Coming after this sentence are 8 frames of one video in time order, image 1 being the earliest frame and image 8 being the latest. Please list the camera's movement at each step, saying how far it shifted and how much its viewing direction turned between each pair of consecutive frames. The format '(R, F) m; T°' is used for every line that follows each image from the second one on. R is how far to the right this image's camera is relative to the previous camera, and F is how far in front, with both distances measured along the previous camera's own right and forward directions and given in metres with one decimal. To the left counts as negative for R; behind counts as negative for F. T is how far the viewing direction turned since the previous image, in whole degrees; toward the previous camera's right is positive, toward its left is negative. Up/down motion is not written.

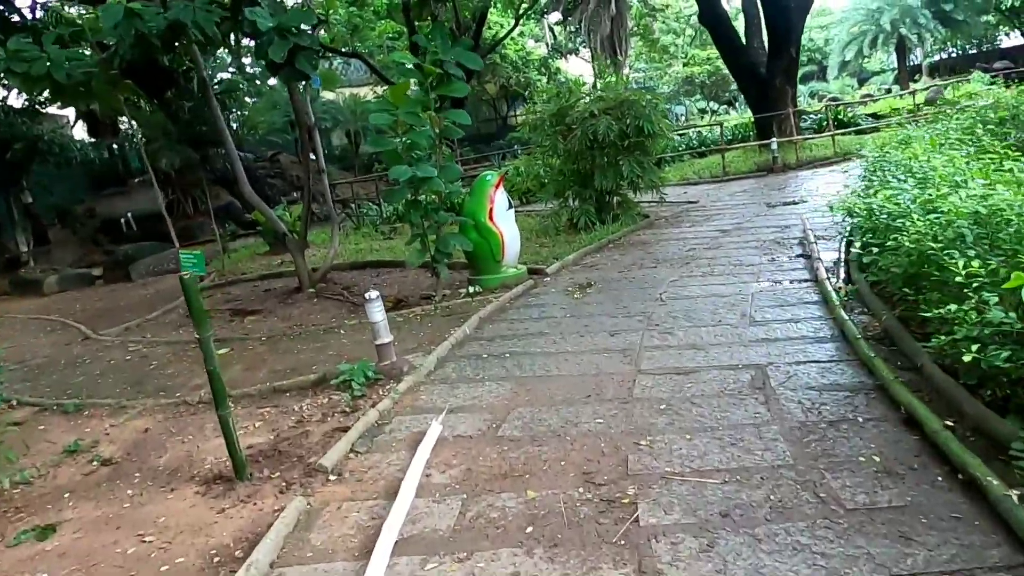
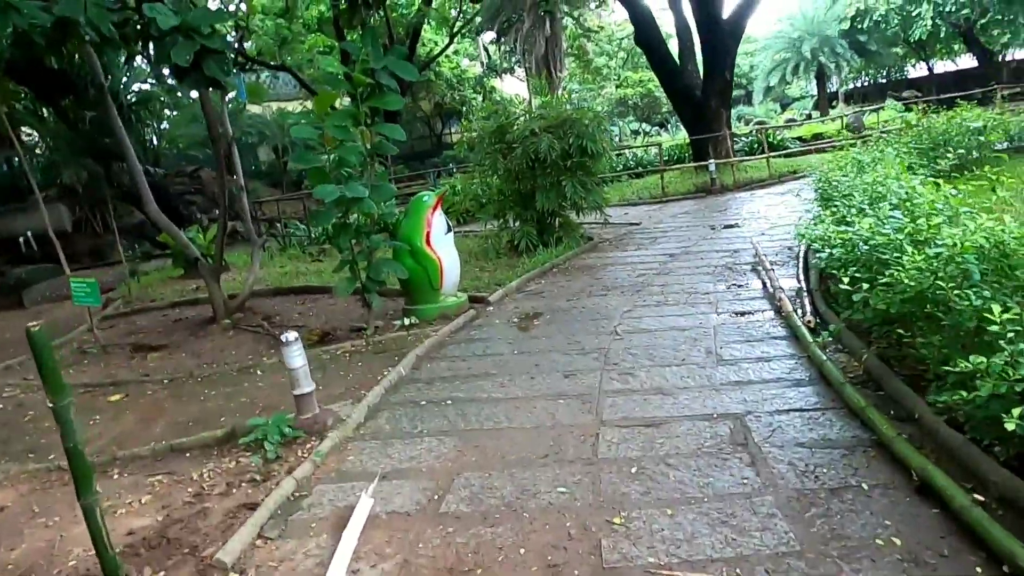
(0.0, +0.4) m; +6°
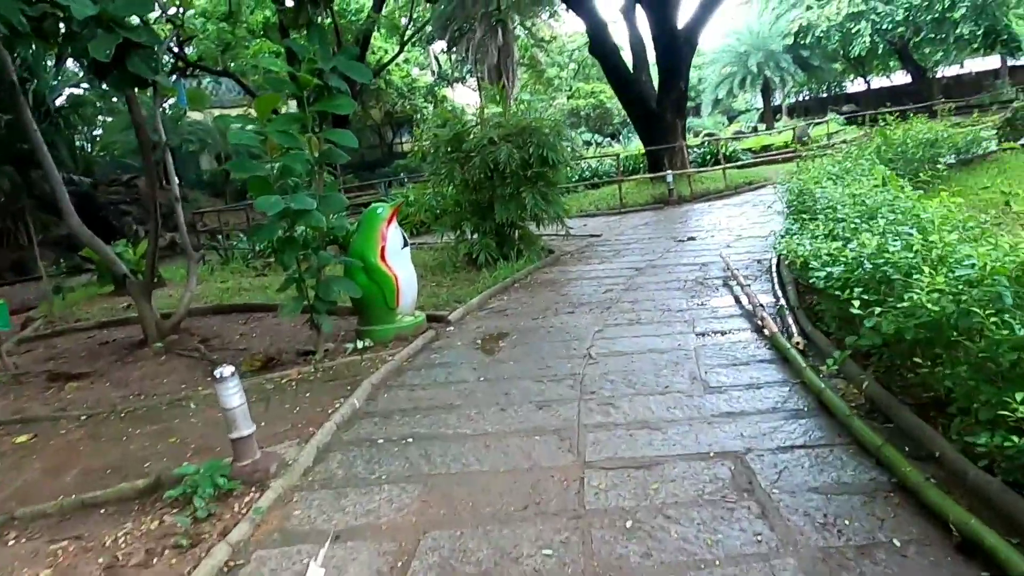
(-0.1, +0.3) m; +4°
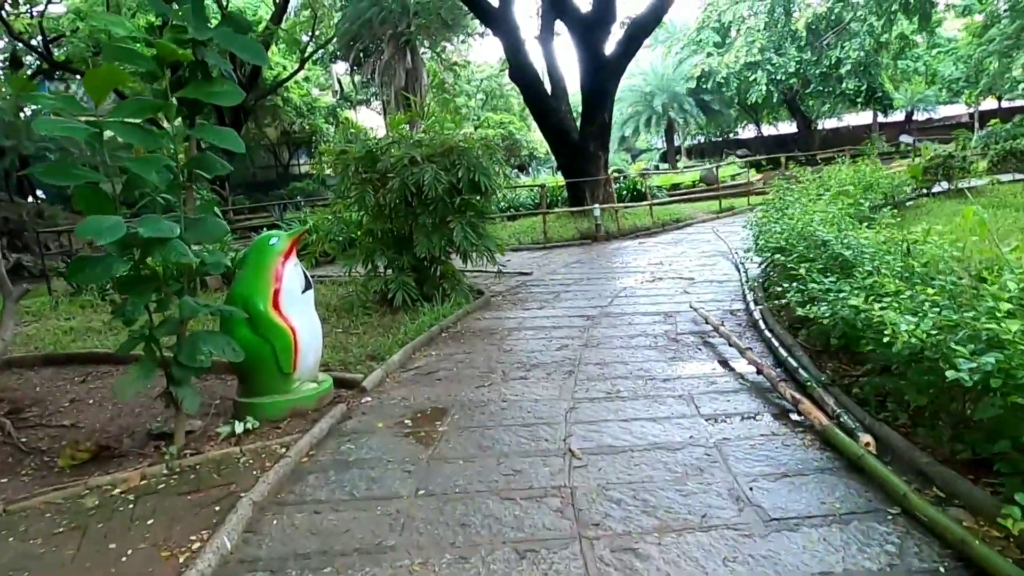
(-0.2, +1.1) m; +9°
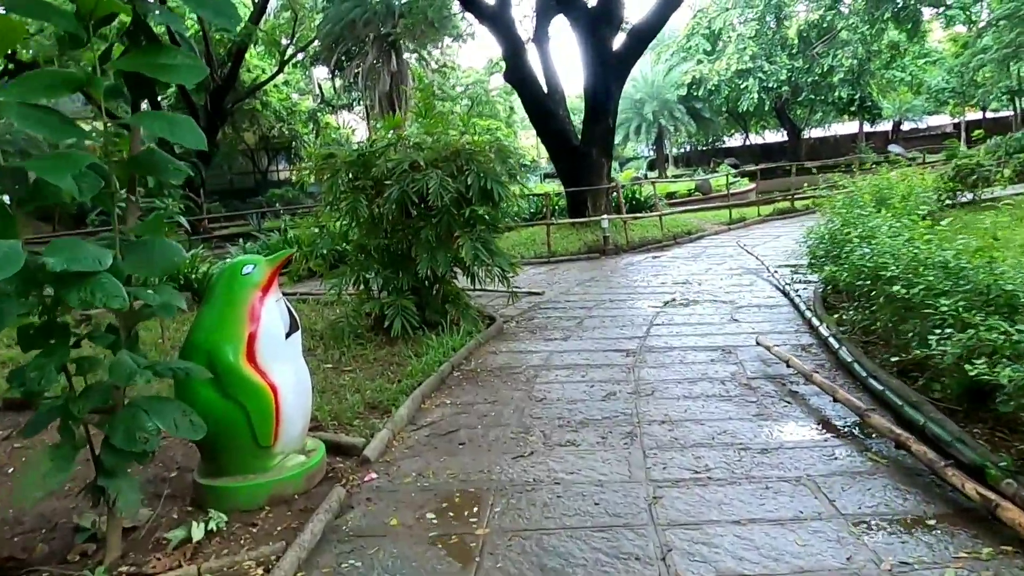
(-0.3, +0.9) m; +2°
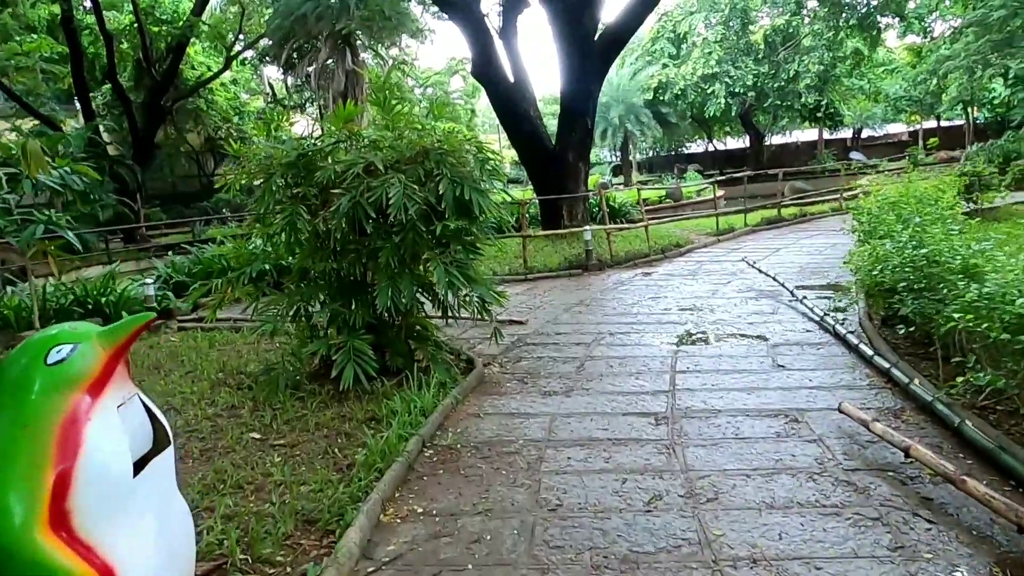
(-0.2, +1.1) m; +4°
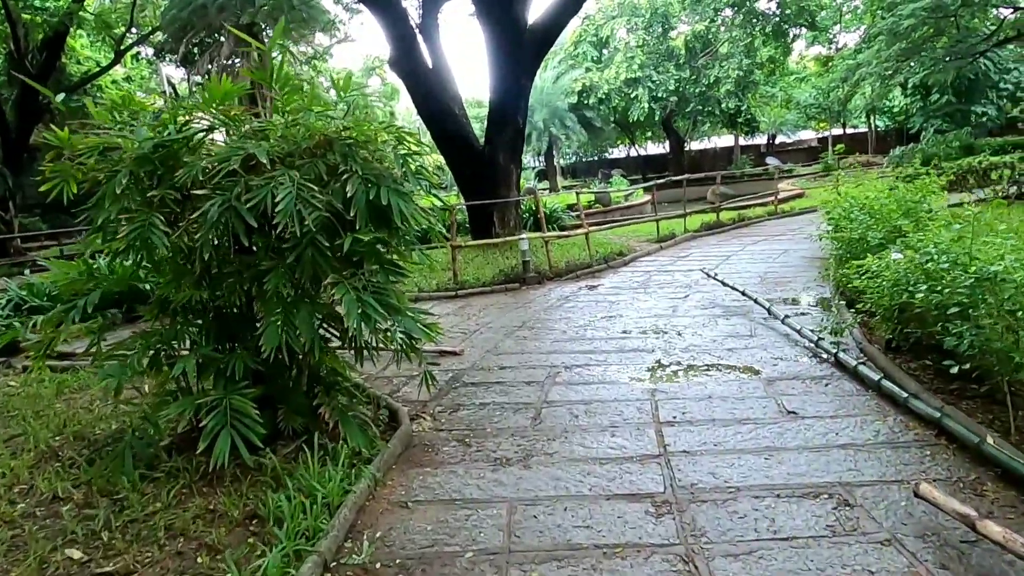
(-0.1, +1.0) m; +7°
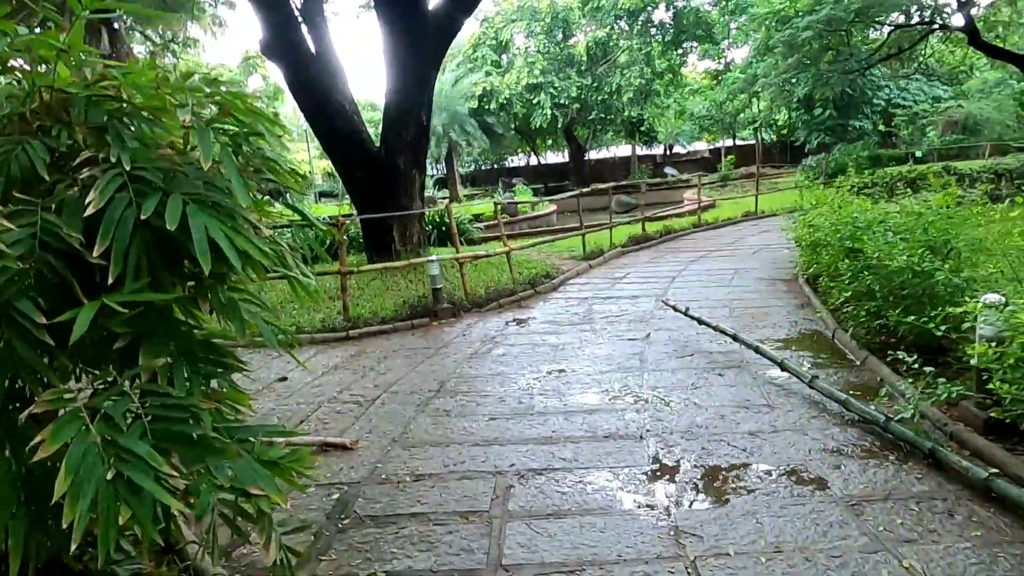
(-0.1, +1.5) m; +9°
